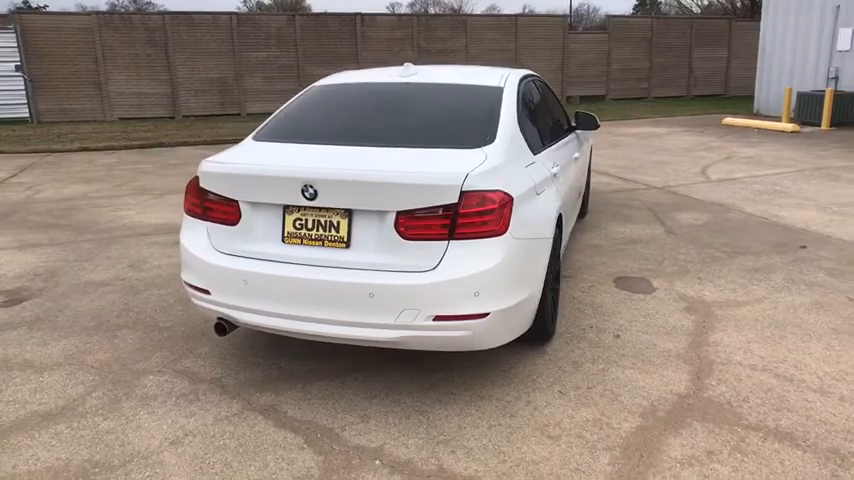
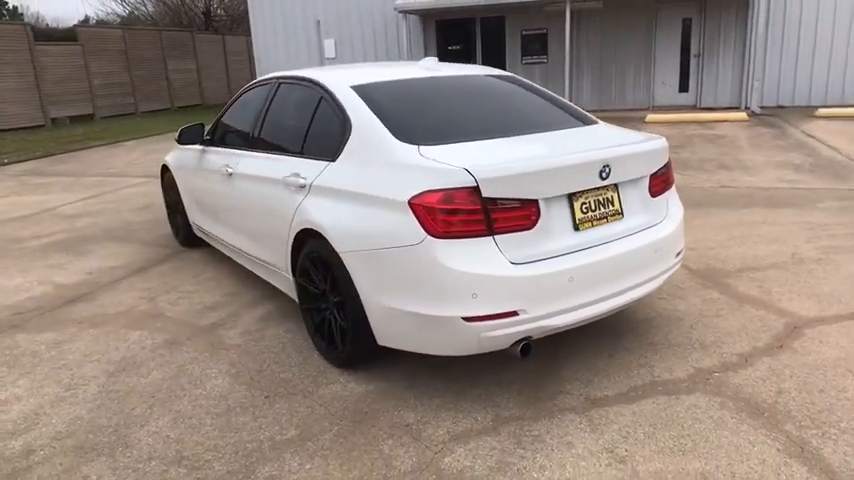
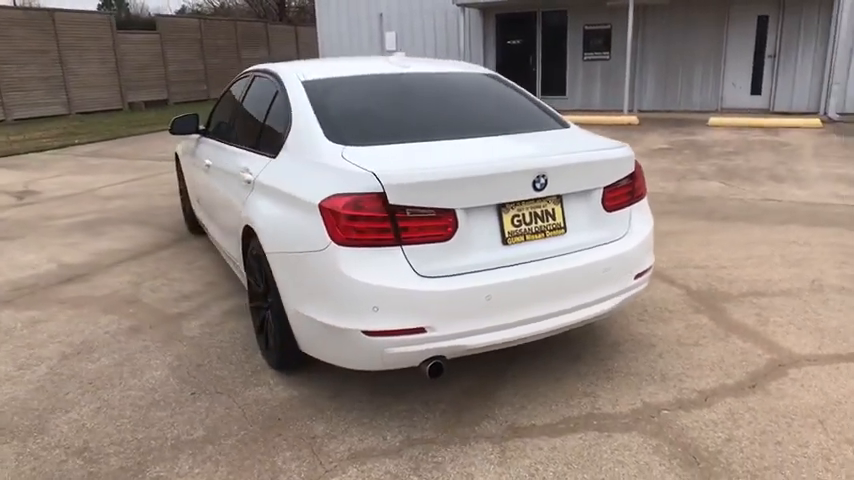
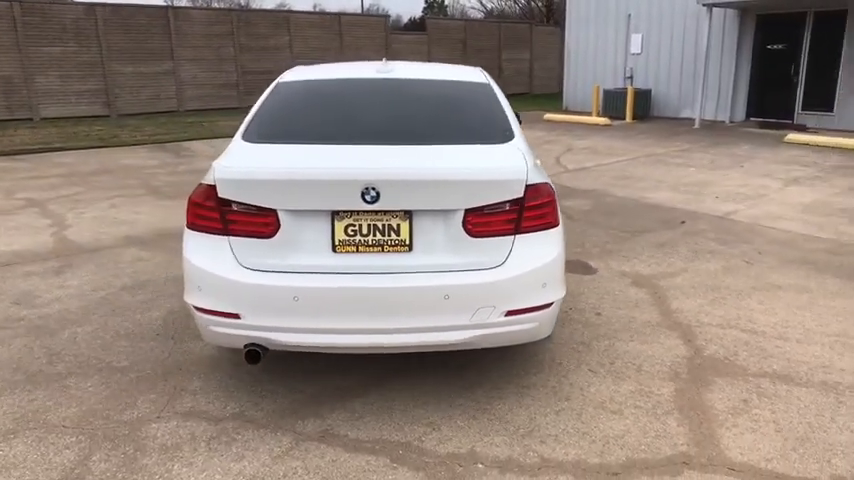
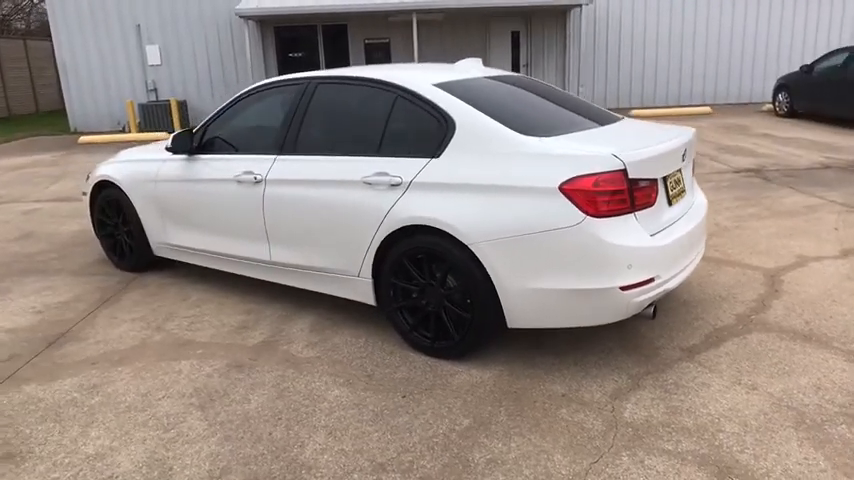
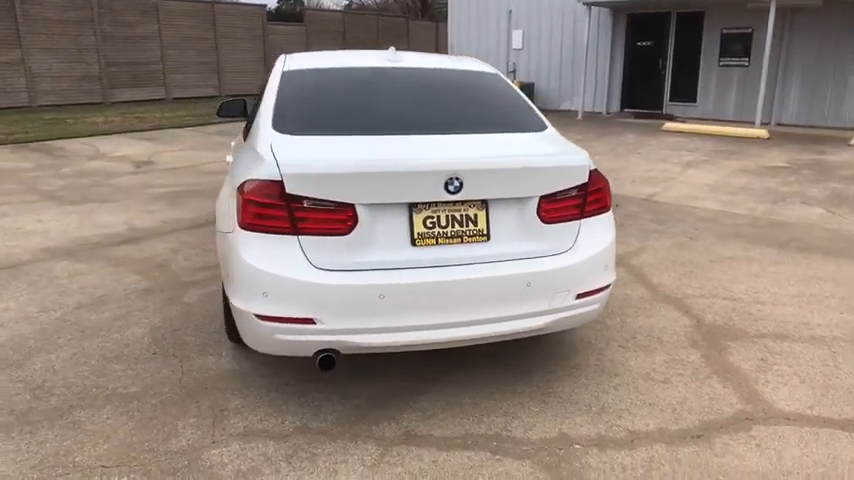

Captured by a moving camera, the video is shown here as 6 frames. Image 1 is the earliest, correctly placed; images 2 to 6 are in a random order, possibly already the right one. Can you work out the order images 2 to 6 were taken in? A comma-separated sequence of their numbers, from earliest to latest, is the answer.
4, 6, 3, 2, 5
